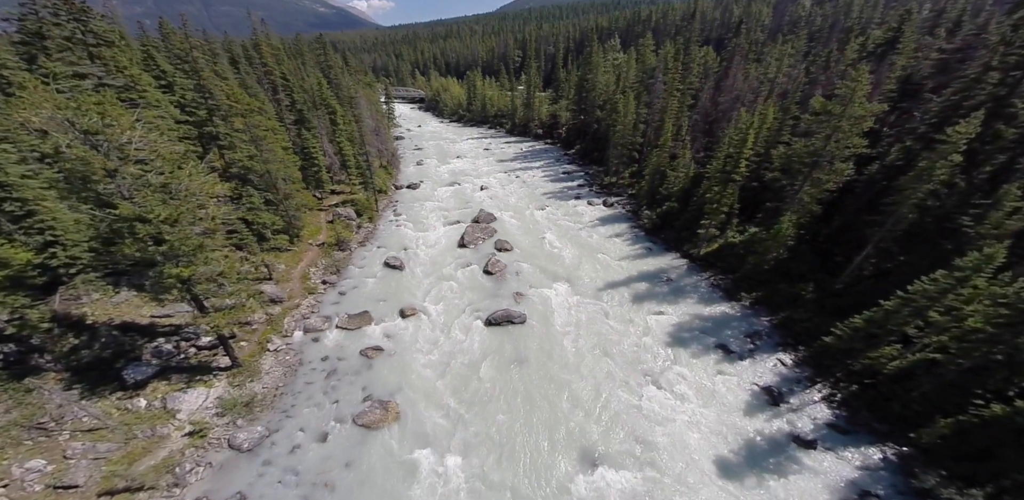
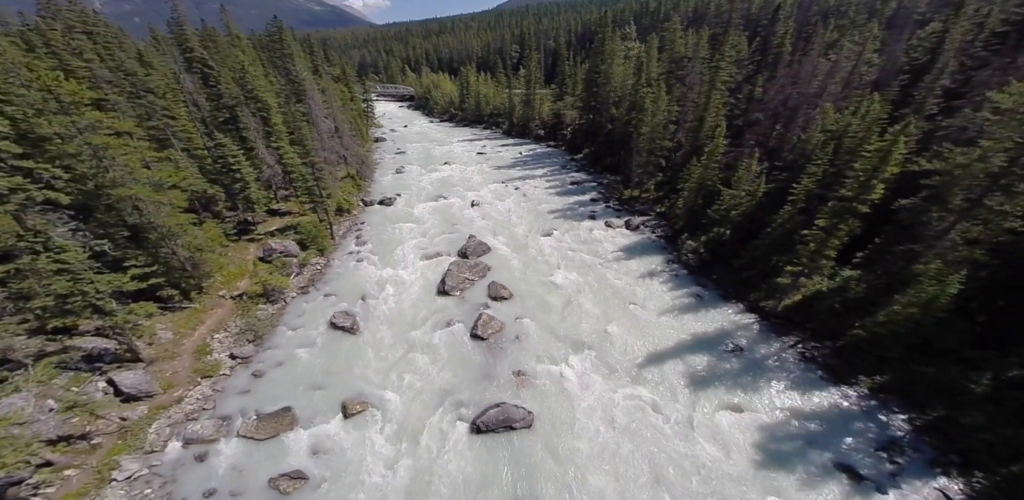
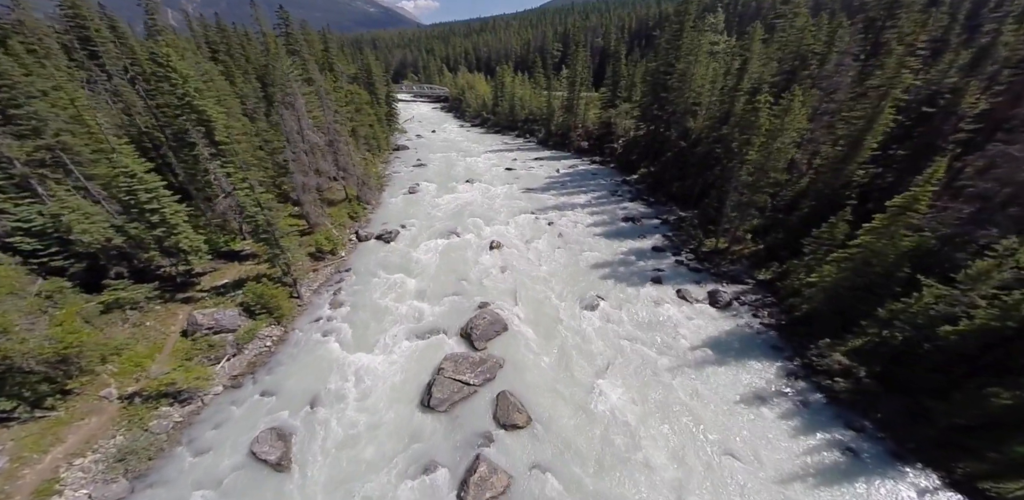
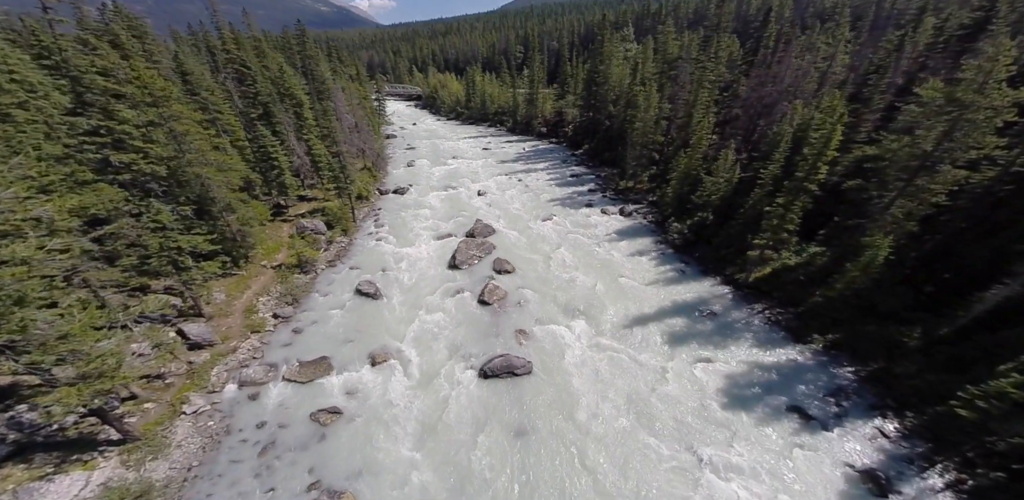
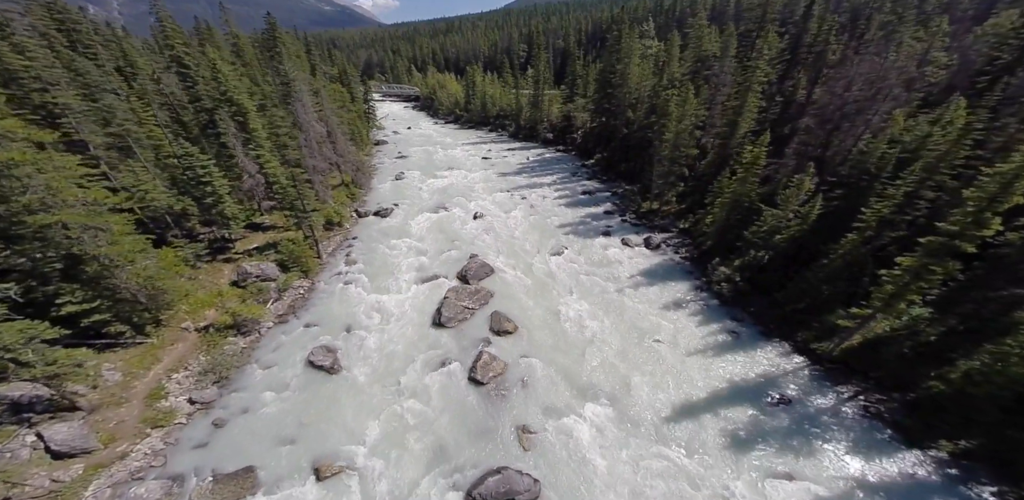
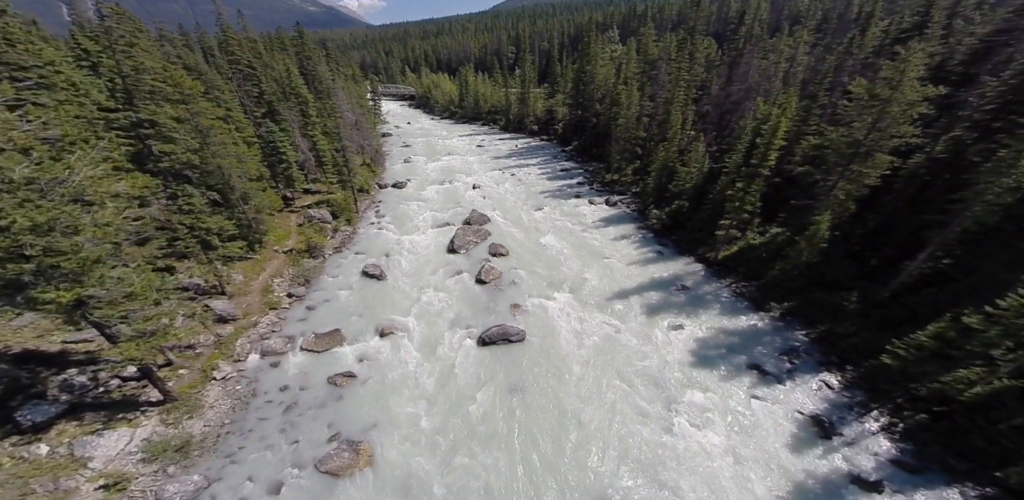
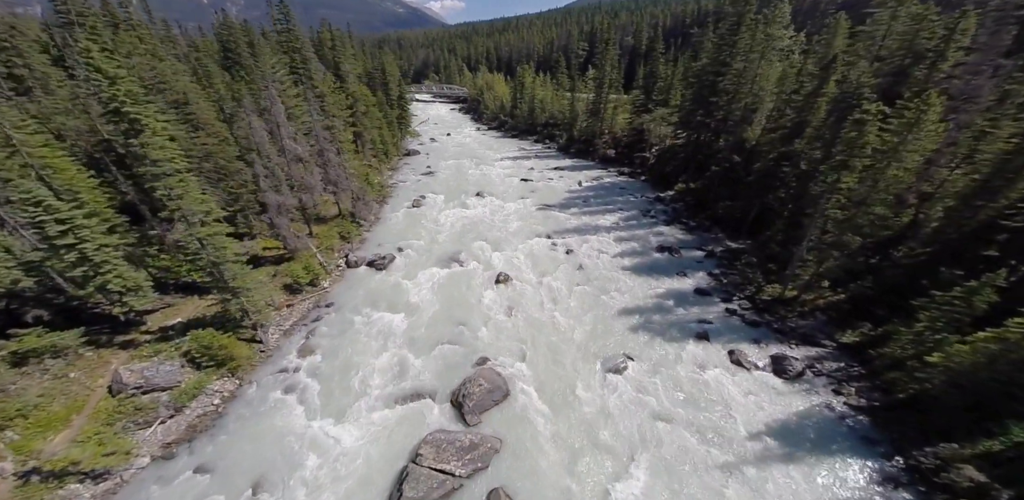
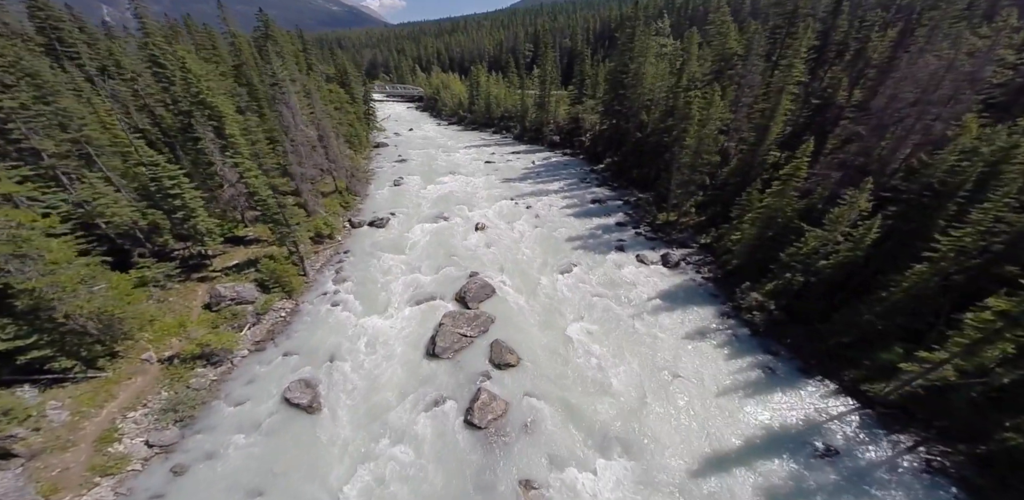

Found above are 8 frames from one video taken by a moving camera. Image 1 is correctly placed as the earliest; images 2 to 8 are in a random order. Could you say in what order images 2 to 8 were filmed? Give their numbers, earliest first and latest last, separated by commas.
6, 4, 2, 5, 8, 3, 7
